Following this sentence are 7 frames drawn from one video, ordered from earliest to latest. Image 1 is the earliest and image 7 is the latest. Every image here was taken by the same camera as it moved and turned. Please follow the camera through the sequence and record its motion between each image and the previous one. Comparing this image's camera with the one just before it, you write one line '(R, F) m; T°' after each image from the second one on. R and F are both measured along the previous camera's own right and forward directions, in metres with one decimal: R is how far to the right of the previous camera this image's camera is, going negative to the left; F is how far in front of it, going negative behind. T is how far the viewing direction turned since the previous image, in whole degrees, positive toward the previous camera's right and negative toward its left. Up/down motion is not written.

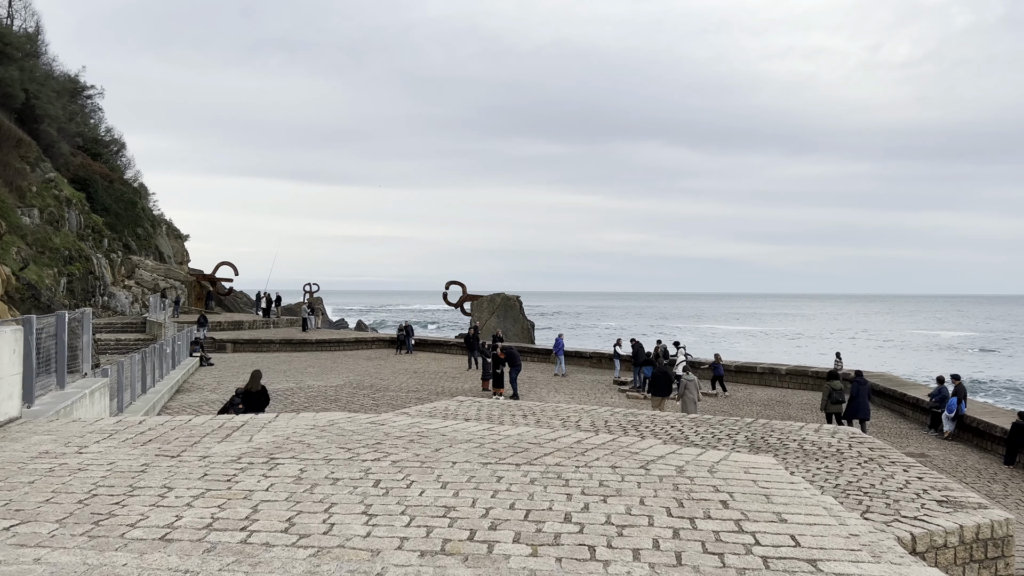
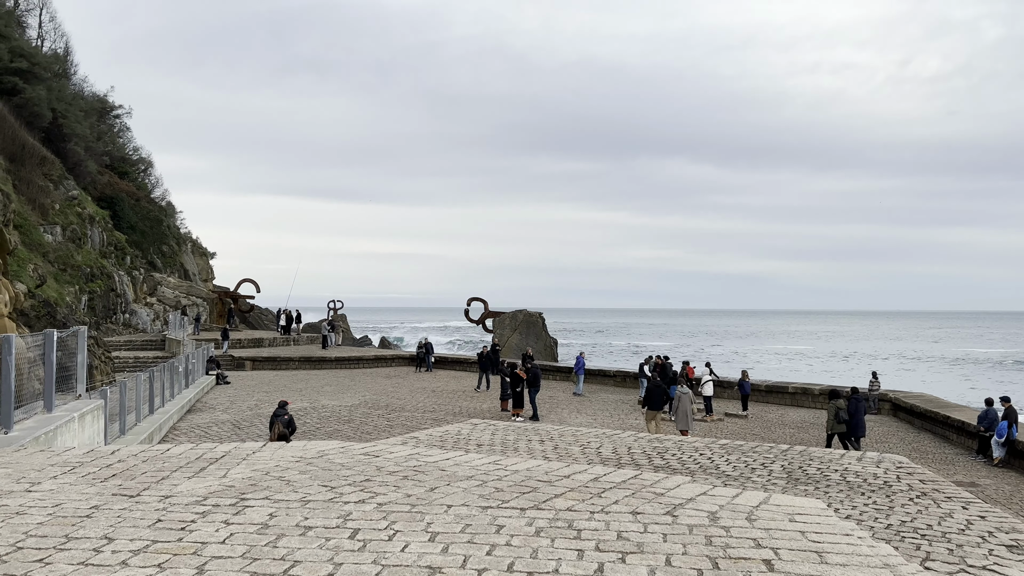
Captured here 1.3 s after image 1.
(+0.1, +0.5) m; -2°
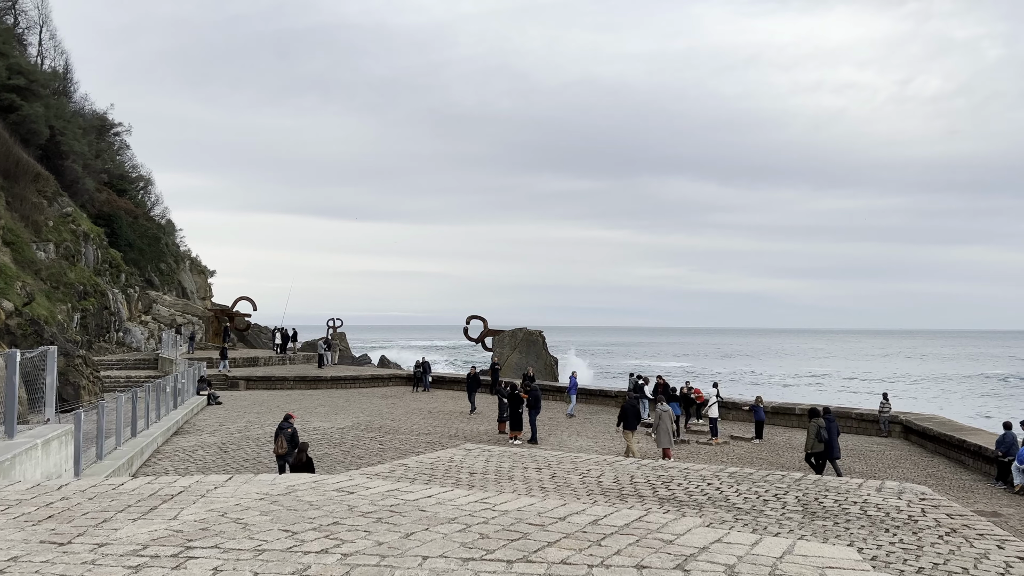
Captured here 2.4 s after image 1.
(+0.1, +0.4) m; 0°
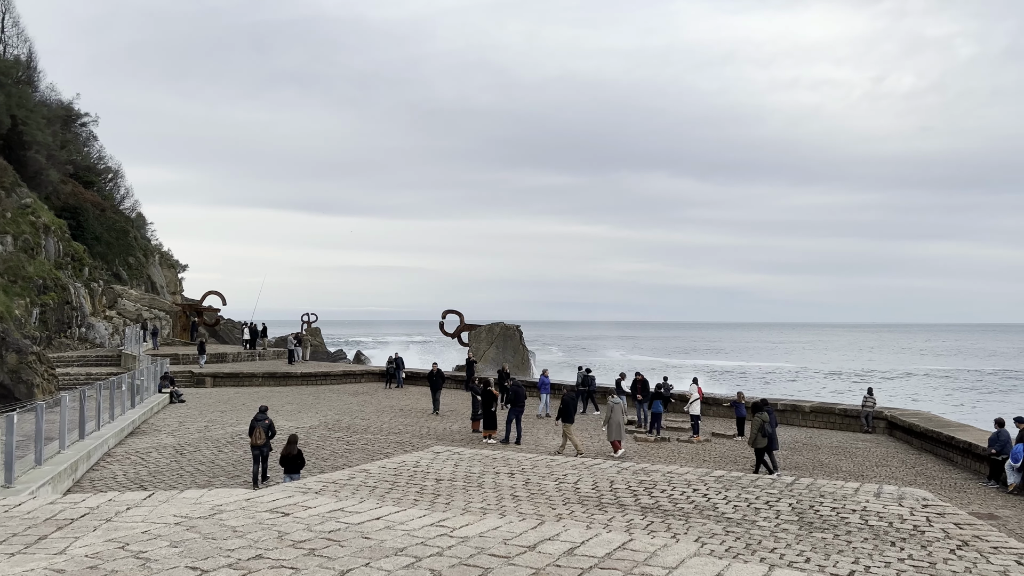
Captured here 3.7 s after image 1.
(+0.1, +0.6) m; +2°
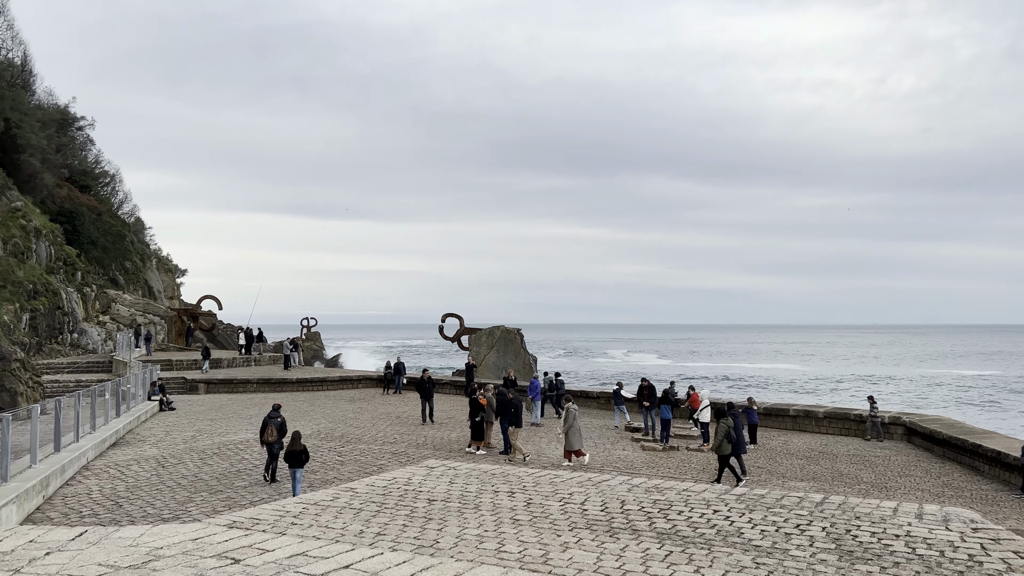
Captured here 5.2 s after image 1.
(0.0, +0.6) m; 0°
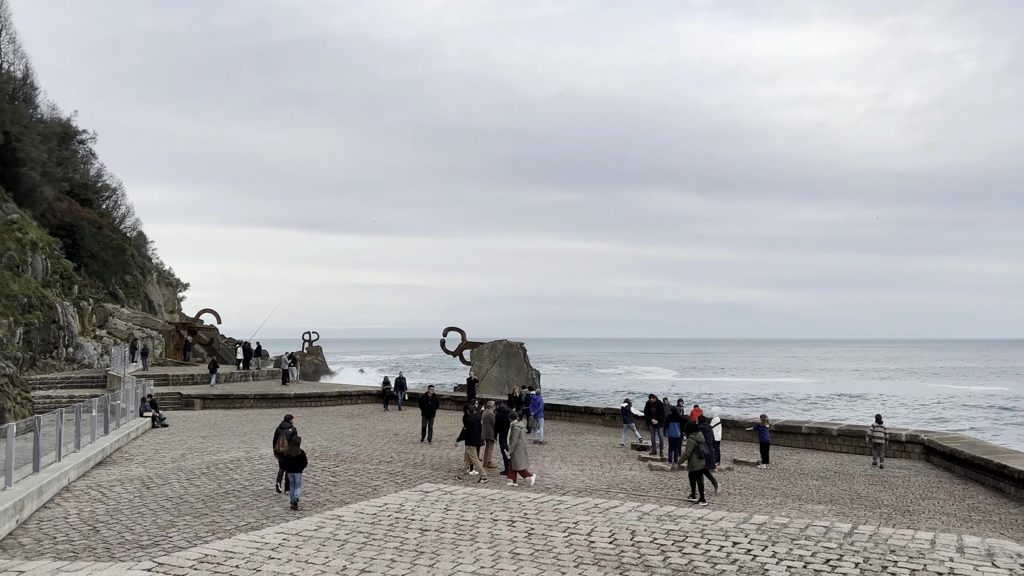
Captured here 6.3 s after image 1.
(0.0, +0.5) m; 0°
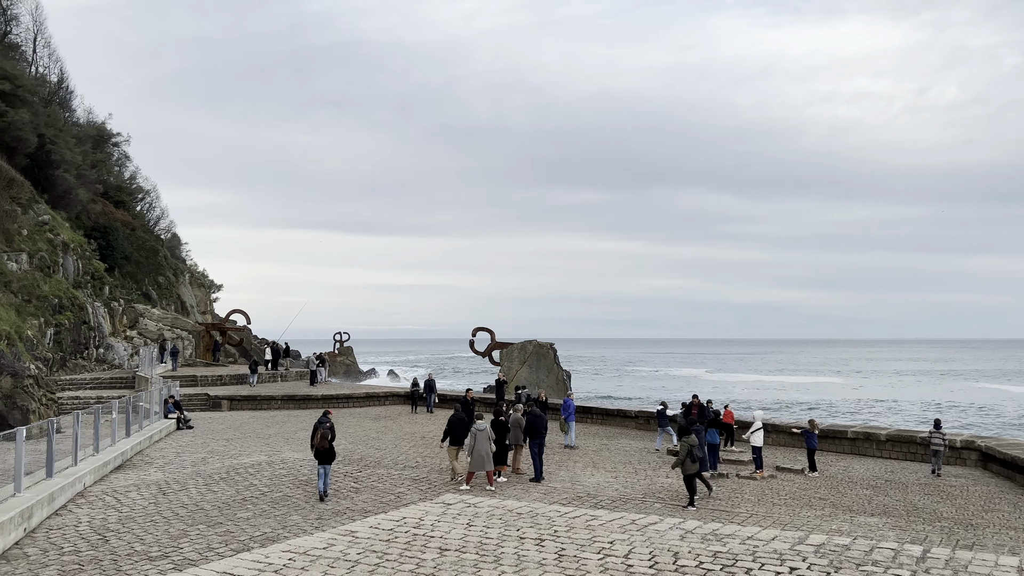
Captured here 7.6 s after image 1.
(0.0, +0.5) m; -2°
